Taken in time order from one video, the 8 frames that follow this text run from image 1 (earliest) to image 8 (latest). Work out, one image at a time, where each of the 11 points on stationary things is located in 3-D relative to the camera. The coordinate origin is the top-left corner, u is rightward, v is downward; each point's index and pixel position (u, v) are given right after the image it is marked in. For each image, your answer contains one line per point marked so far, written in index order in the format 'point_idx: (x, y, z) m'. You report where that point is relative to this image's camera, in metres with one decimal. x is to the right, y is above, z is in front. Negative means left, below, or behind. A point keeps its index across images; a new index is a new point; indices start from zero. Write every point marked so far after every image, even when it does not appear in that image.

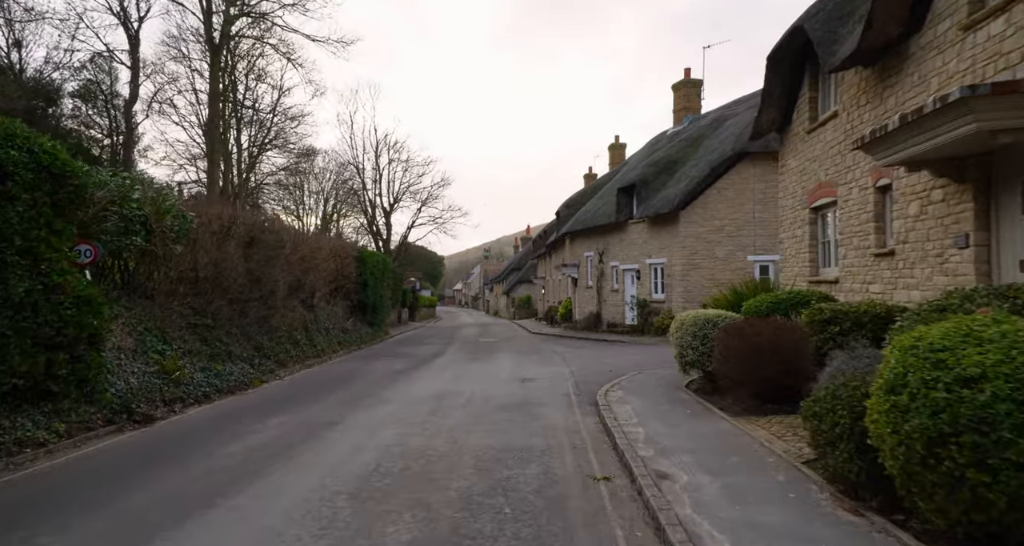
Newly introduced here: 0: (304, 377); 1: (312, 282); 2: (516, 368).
0: (-5.5, -2.7, +14.6) m
1: (-6.9, -0.3, +19.4) m
2: (+0.1, -2.6, +15.4) m
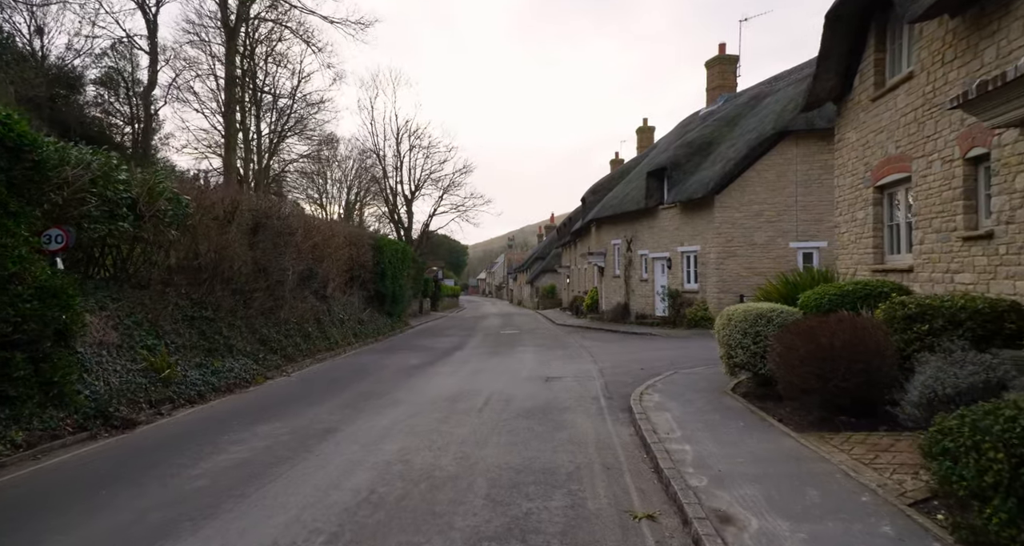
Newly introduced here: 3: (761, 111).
0: (-5.0, -2.4, +13.8) m
1: (-6.1, +0.1, +18.6) m
2: (+0.6, -2.3, +14.3) m
3: (+8.4, +5.4, +19.5) m
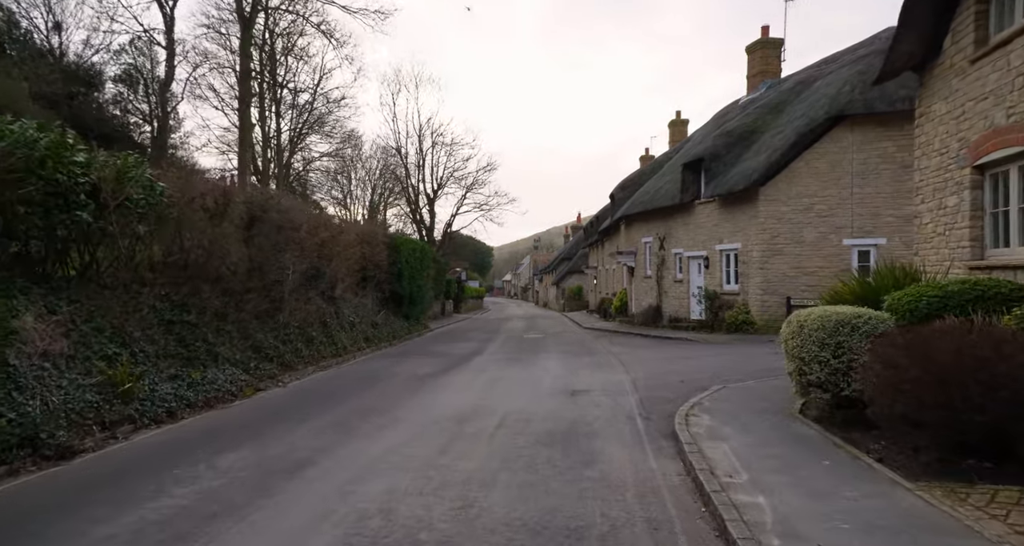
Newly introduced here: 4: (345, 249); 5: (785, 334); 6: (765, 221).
0: (-4.5, -2.4, +12.6) m
1: (-5.4, +0.1, +17.4) m
2: (+1.1, -2.3, +12.8) m
3: (+9.1, +5.4, +17.7) m
4: (-5.3, +0.8, +18.6) m
5: (+3.2, -0.7, +6.8) m
6: (+7.5, +1.5, +17.2) m
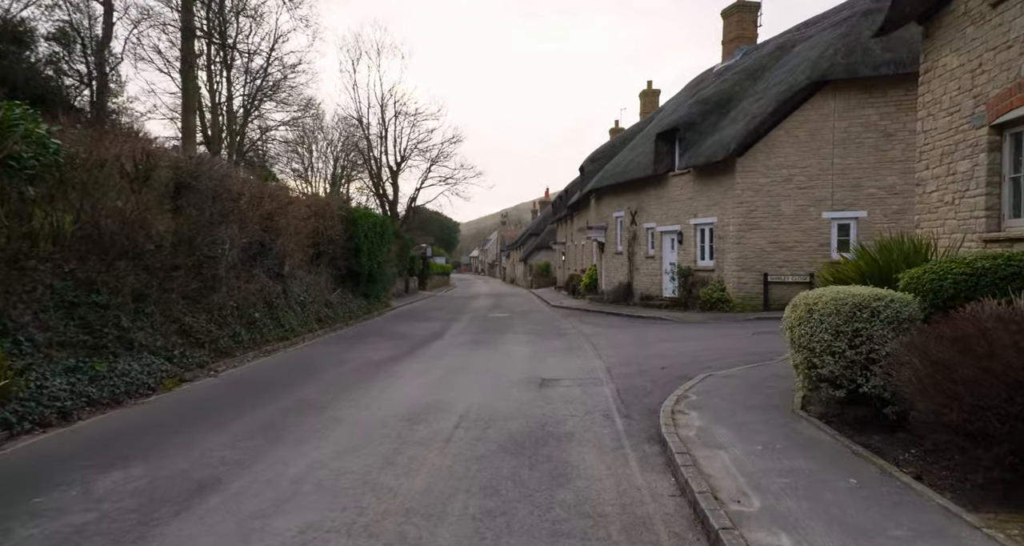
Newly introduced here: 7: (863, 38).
0: (-5.2, -1.9, +11.2) m
1: (-6.4, +0.7, +15.9) m
2: (+0.4, -1.8, +11.8) m
3: (+8.1, +6.2, +16.8) m
4: (-6.4, +1.5, +17.1) m
5: (+2.8, -0.5, +5.9) m
6: (+6.5, +2.2, +16.3) m
7: (+9.0, +6.0, +14.9) m
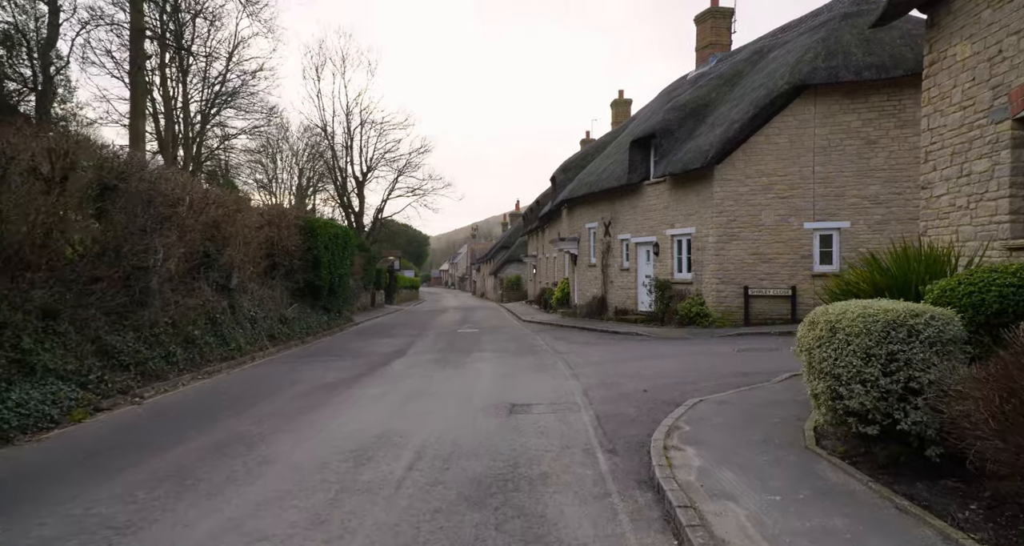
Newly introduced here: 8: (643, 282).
0: (-5.8, -2.1, +9.8) m
1: (-7.2, +0.4, +14.5) m
2: (-0.2, -2.0, +10.7) m
3: (+7.2, +5.8, +16.3) m
4: (-7.3, +1.1, +15.7) m
5: (+2.5, -0.6, +4.9) m
6: (+5.7, +1.9, +15.6) m
7: (+8.2, +5.7, +14.4) m
8: (+4.4, -0.3, +19.2) m
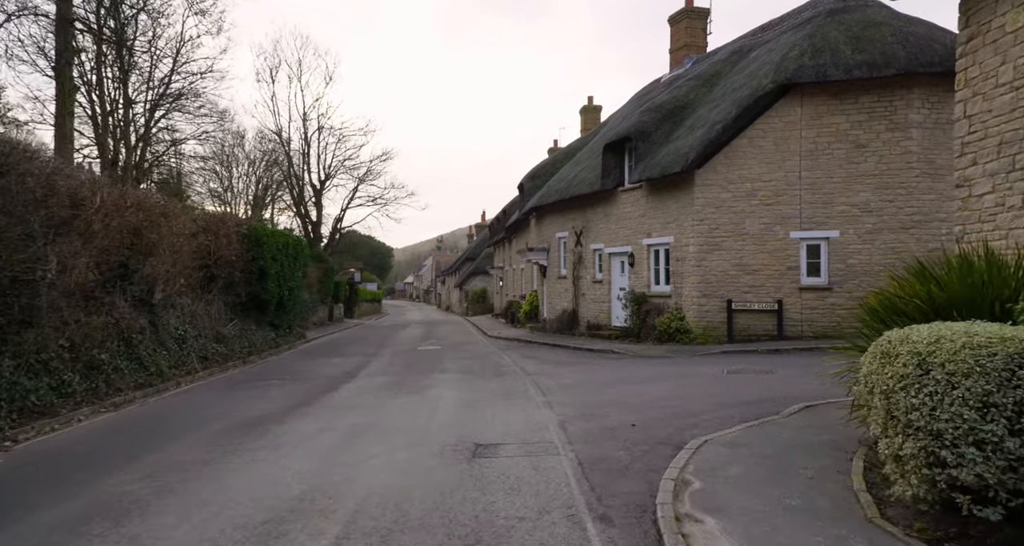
0: (-6.3, -2.3, +8.0) m
1: (-8.0, +0.1, +12.6) m
2: (-0.8, -2.2, +9.1) m
3: (+6.3, +5.5, +15.3) m
4: (-8.1, +0.8, +13.8) m
5: (+2.2, -0.7, +3.6) m
6: (+4.8, +1.6, +14.5) m
7: (+7.4, +5.4, +13.5) m
8: (+3.3, -0.7, +18.0) m
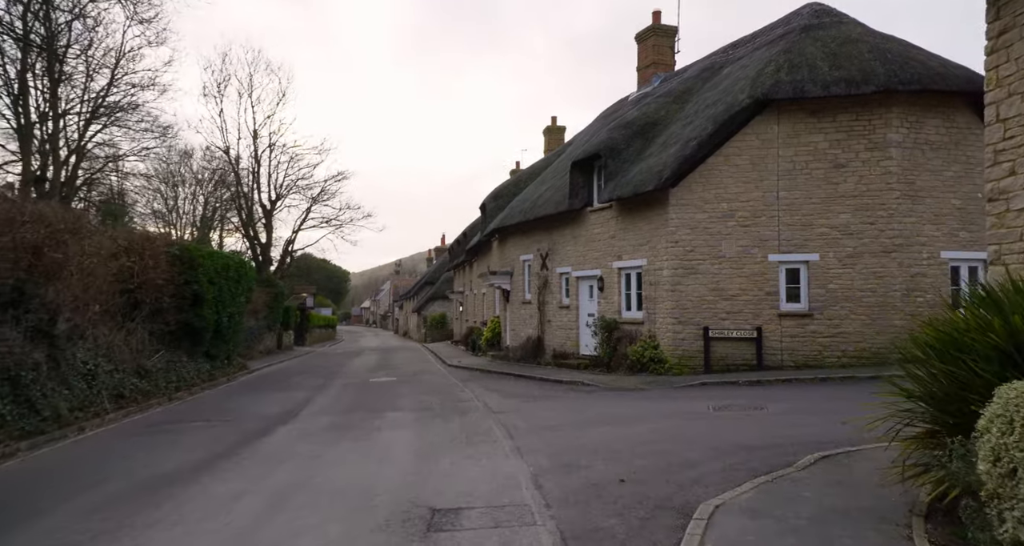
0: (-6.7, -2.6, +6.2) m
1: (-8.7, -0.3, +10.8) m
2: (-1.3, -2.6, +7.7) m
3: (+5.4, +4.8, +14.7) m
4: (-8.9, +0.3, +12.1) m
5: (+2.1, -0.8, +2.5) m
6: (+3.9, +1.0, +13.6) m
7: (+6.6, +4.9, +13.0) m
8: (+2.2, -1.4, +16.9) m
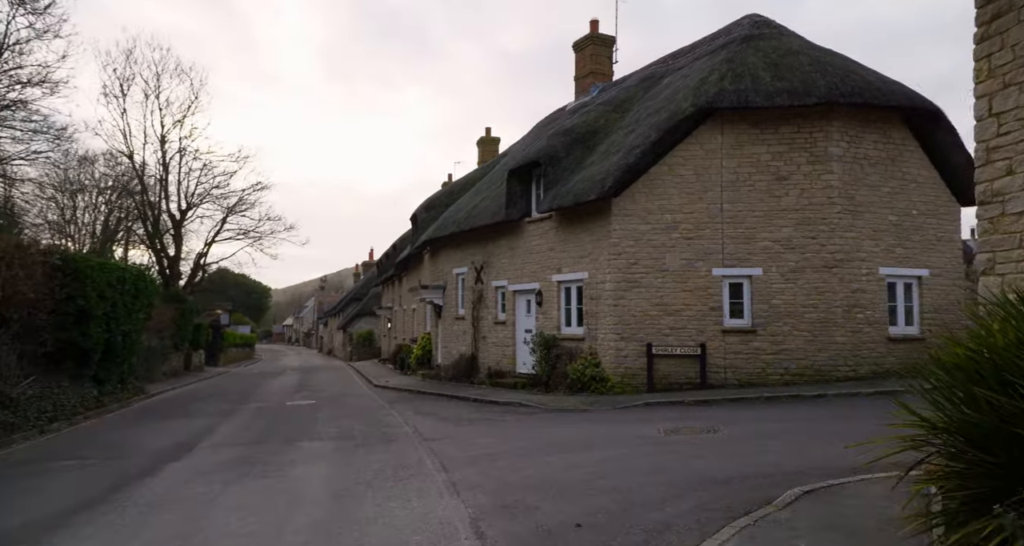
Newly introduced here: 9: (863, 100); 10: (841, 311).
0: (-7.2, -2.6, +4.3) m
1: (-9.8, -0.4, +8.6) m
2: (-2.0, -2.6, +6.4) m
3: (+3.8, +4.5, +14.4) m
4: (-10.1, +0.2, +9.9) m
5: (+2.0, -0.7, +1.7) m
6: (+2.5, +0.7, +13.0) m
7: (+5.2, +4.5, +12.8) m
8: (+0.3, -1.8, +16.0) m
9: (+7.3, +3.6, +12.0) m
10: (+7.1, -0.8, +12.5) m
